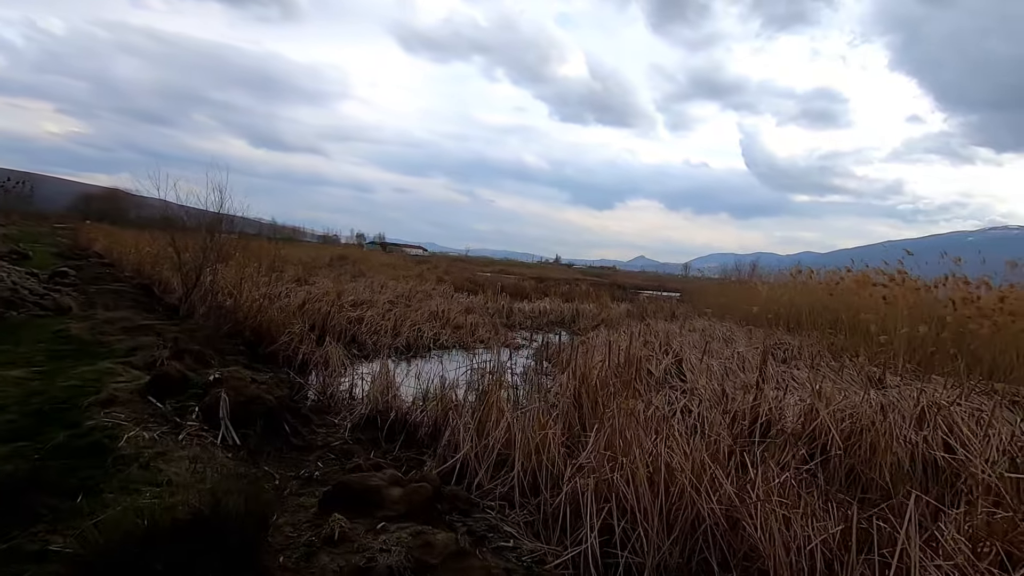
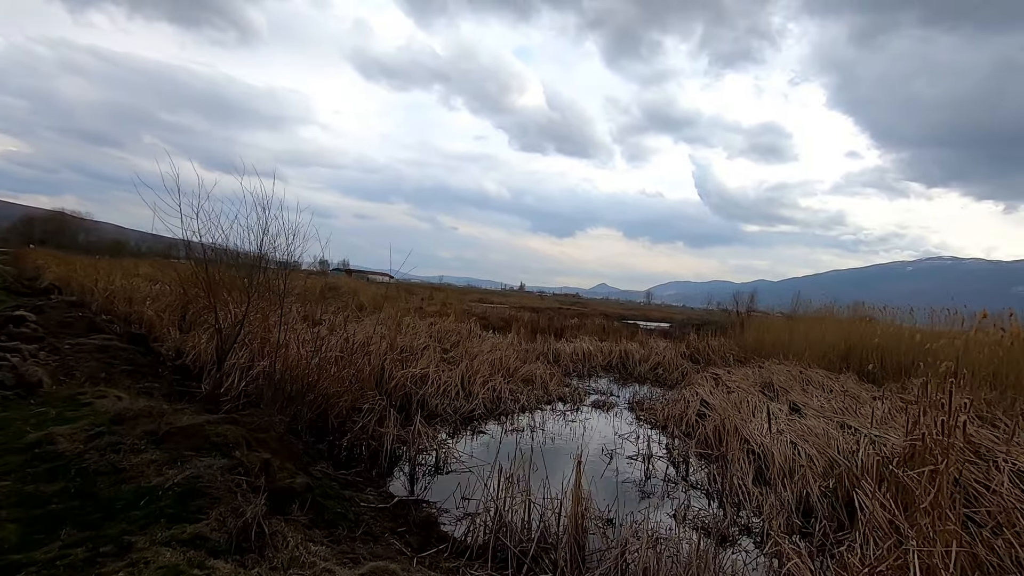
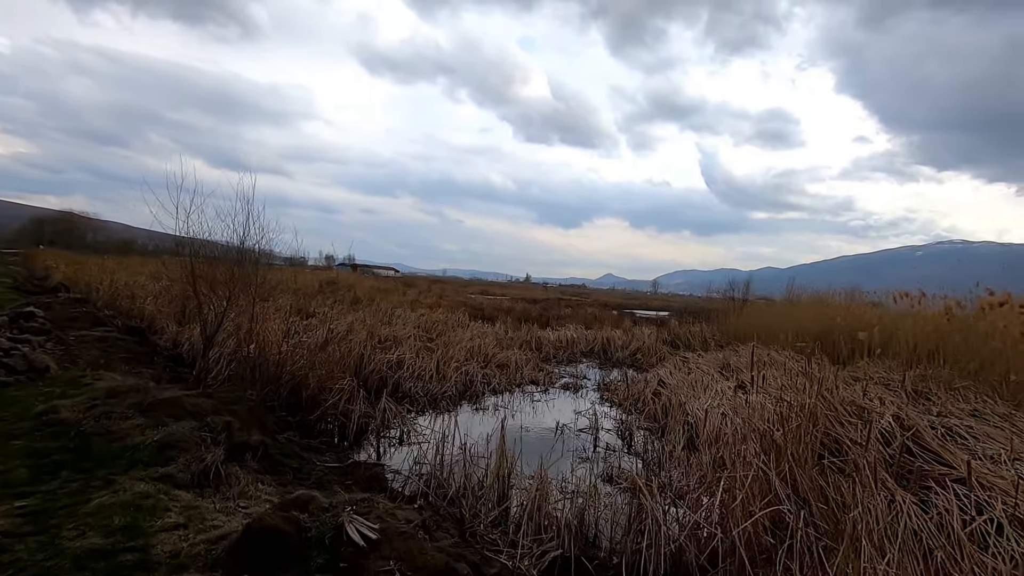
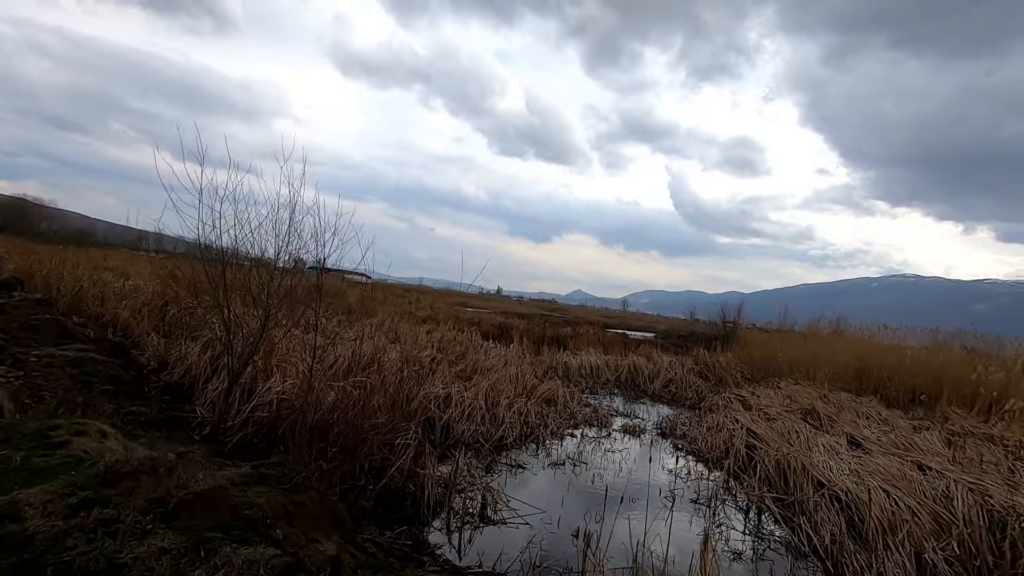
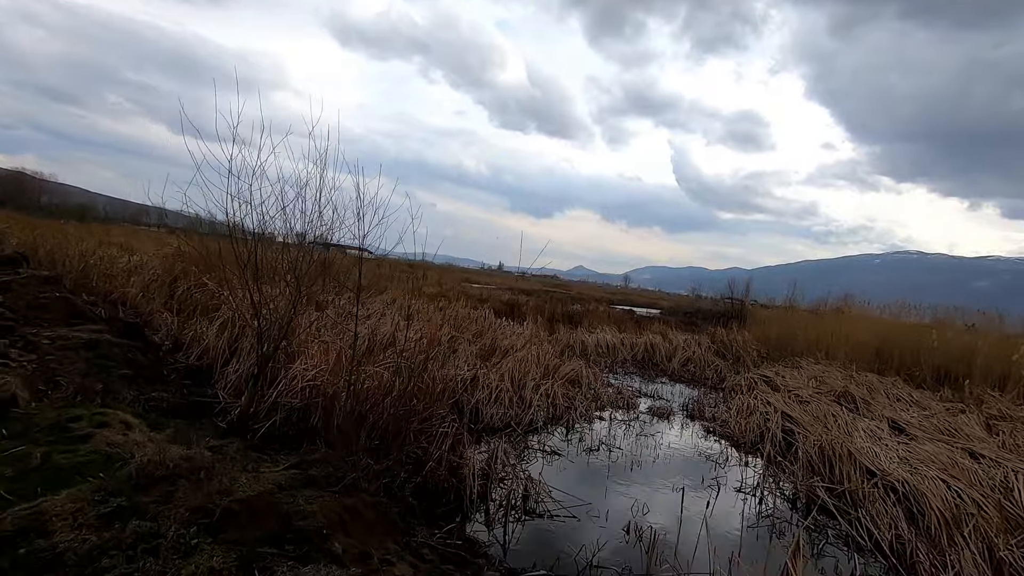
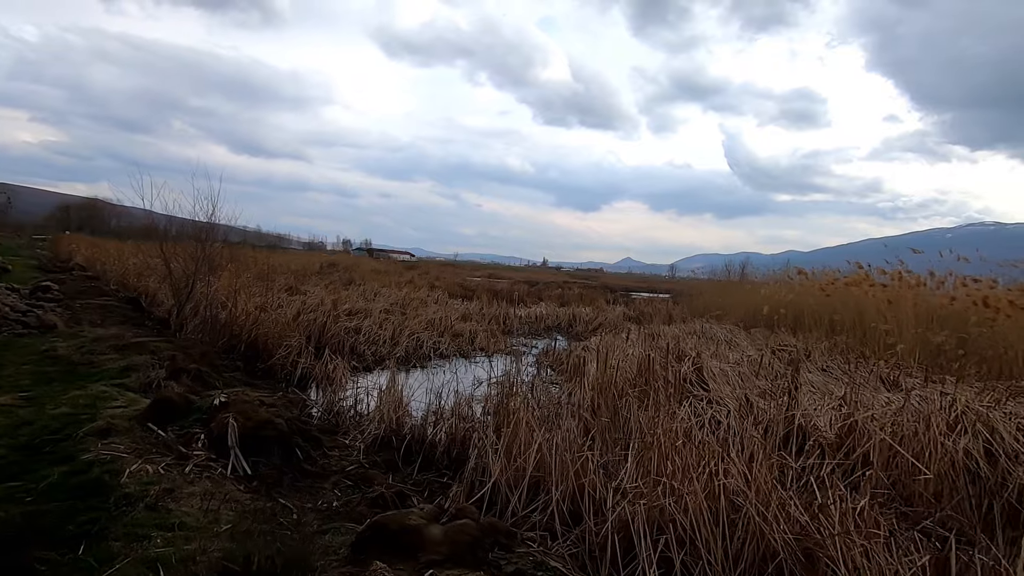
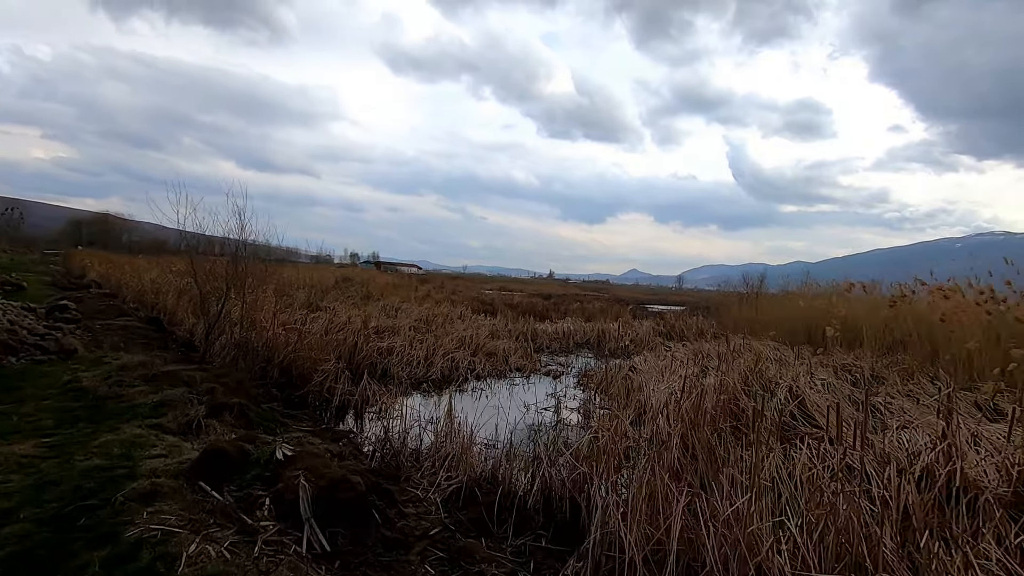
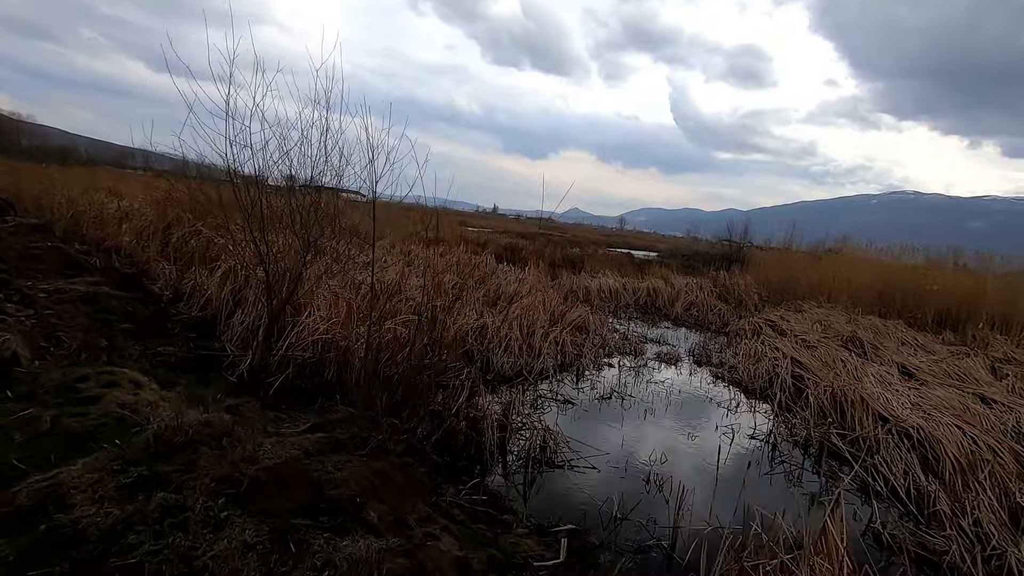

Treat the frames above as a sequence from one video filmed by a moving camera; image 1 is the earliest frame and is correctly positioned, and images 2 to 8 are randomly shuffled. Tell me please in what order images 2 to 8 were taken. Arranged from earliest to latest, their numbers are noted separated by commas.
6, 7, 3, 2, 4, 5, 8
